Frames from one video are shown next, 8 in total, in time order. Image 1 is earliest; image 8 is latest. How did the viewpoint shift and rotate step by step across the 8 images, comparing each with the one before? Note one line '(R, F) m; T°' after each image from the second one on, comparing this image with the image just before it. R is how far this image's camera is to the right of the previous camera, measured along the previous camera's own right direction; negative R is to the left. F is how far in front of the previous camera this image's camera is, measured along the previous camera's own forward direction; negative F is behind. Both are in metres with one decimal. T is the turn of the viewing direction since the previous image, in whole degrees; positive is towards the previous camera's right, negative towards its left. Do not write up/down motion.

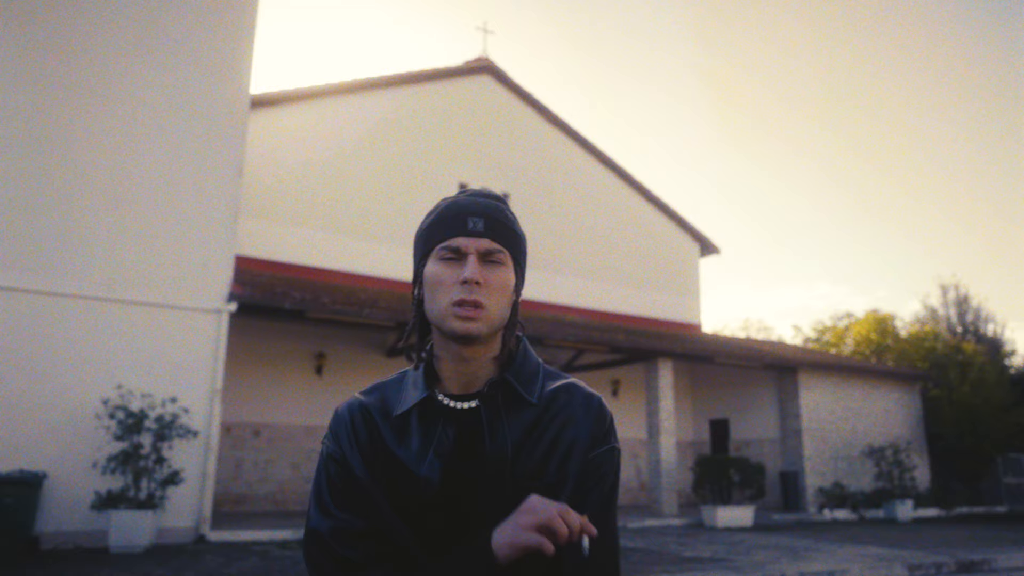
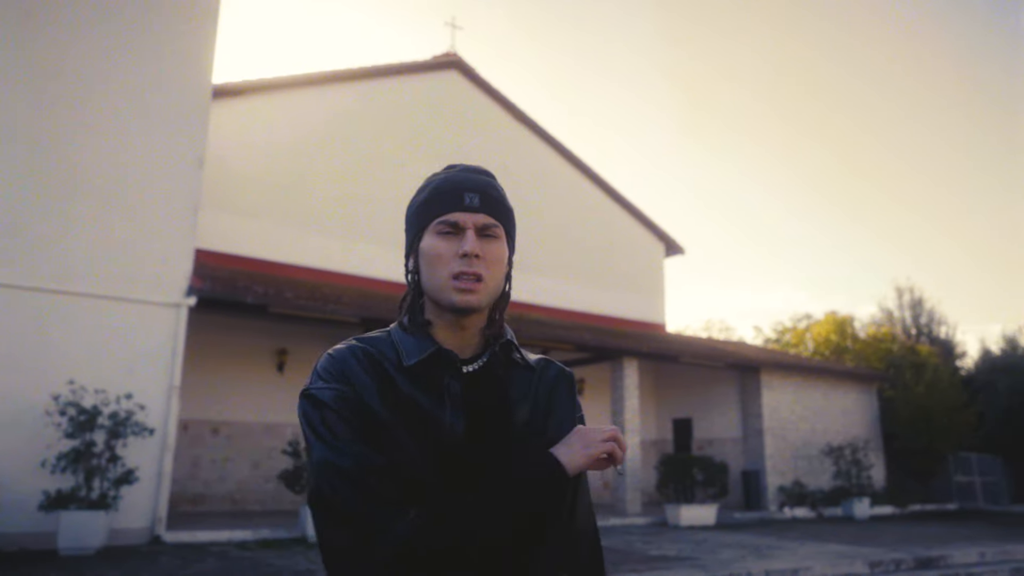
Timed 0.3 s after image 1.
(-0.1, +0.1) m; +3°
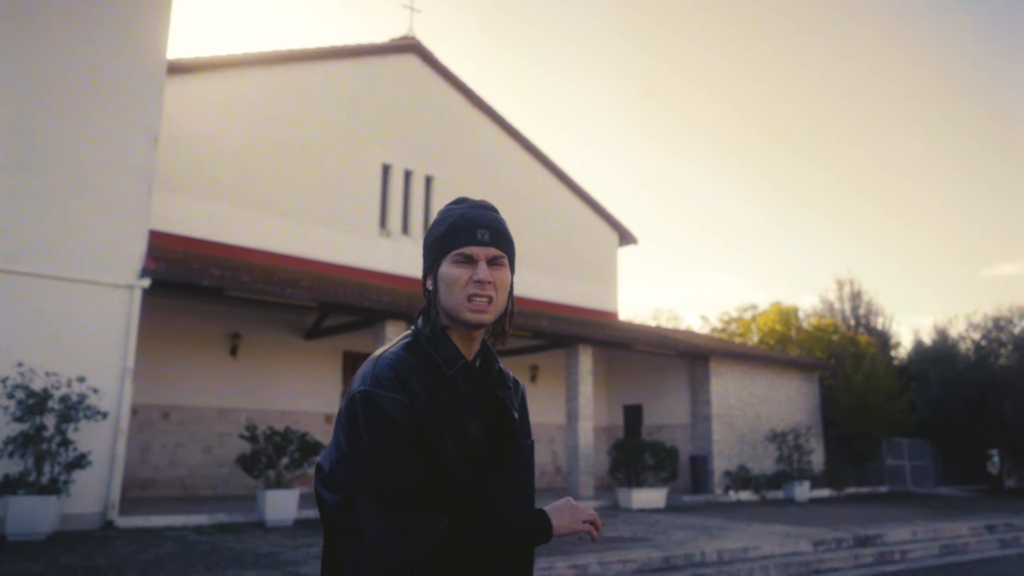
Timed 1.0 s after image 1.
(-0.1, -0.1) m; +4°
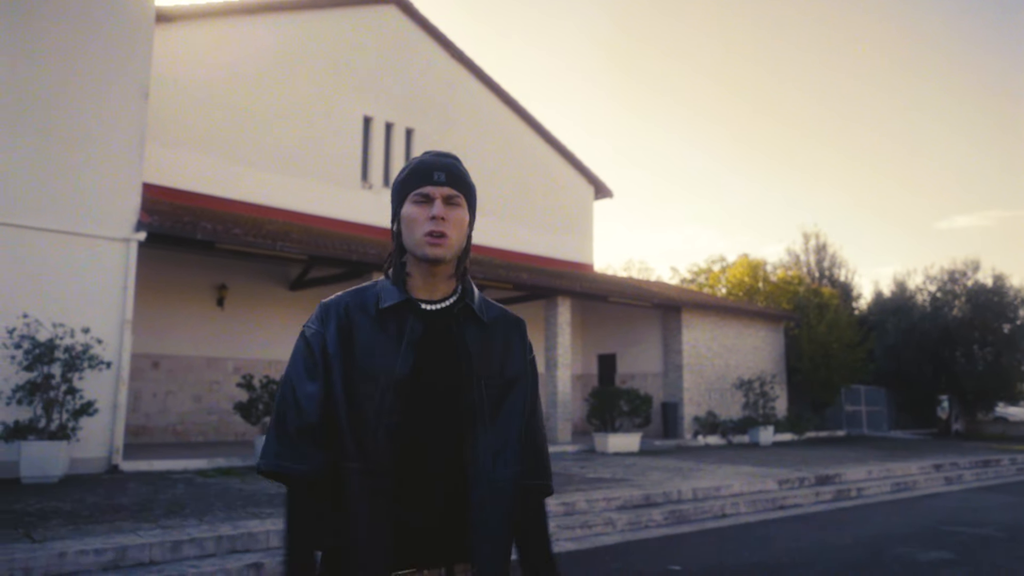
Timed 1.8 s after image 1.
(-0.2, -0.4) m; +2°
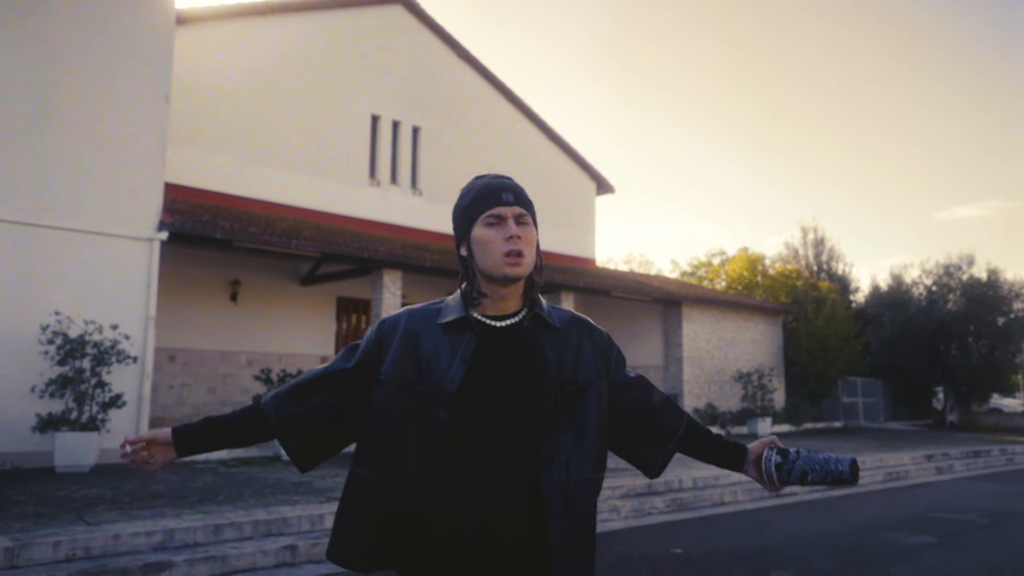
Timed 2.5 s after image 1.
(-0.1, -0.4) m; 0°
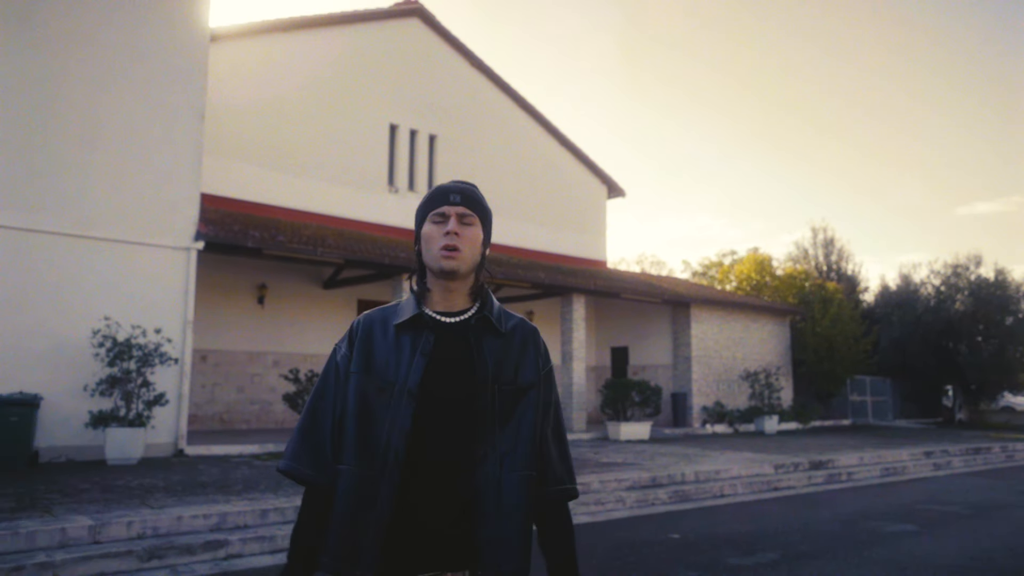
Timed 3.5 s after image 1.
(0.0, -0.6) m; -1°
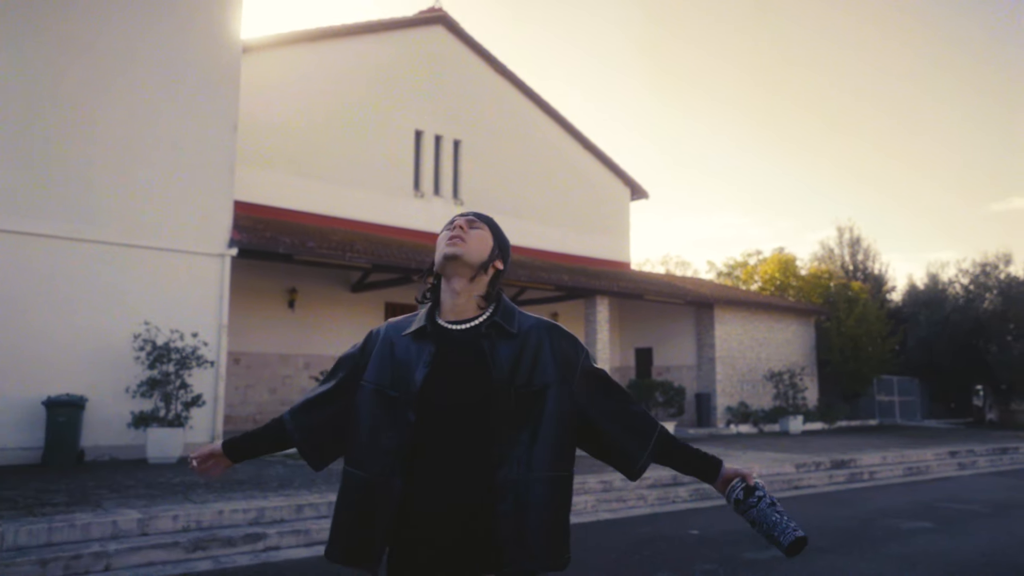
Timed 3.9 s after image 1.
(0.0, -0.2) m; -2°
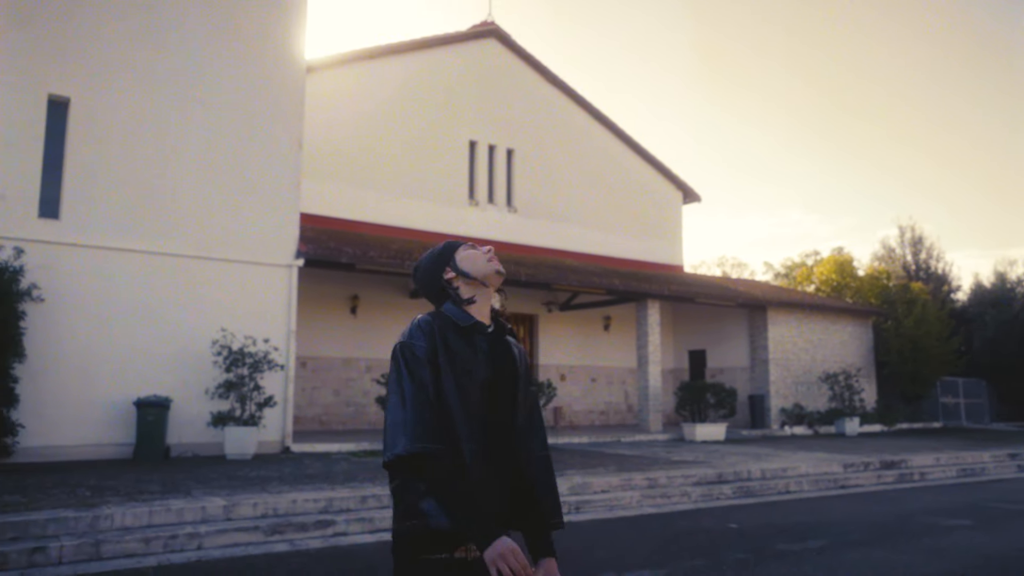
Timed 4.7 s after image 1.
(+0.1, -0.4) m; -4°
